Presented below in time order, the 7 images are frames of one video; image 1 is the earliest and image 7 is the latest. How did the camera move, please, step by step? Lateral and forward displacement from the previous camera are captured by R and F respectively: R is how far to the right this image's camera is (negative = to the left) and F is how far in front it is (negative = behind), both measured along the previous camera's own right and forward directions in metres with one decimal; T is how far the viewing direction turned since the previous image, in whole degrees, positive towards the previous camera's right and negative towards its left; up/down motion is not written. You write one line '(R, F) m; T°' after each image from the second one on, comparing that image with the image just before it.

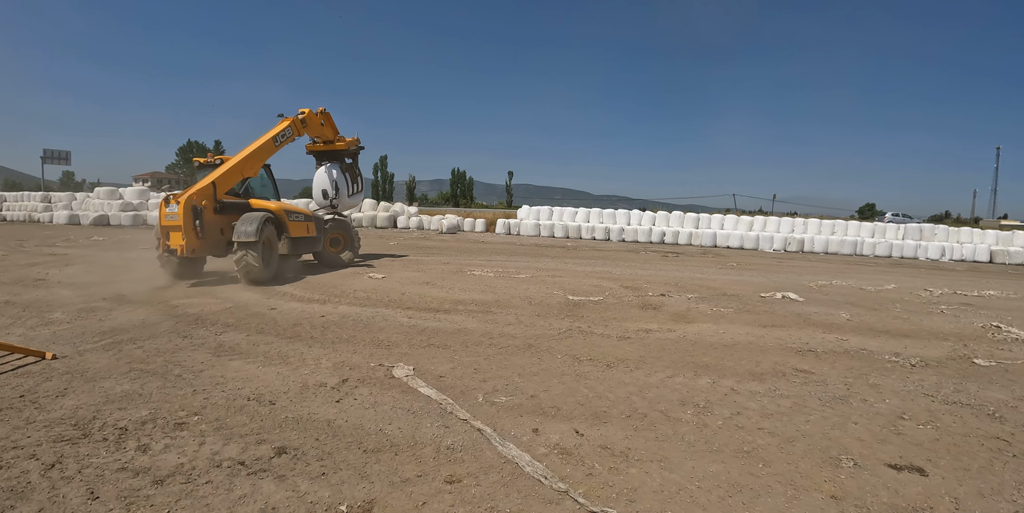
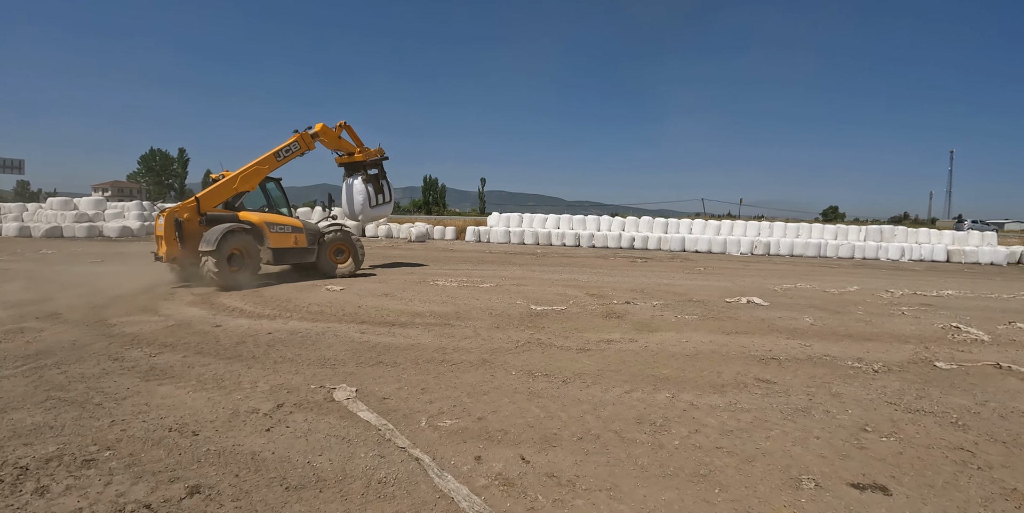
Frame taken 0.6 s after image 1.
(+0.3, +0.3) m; +3°
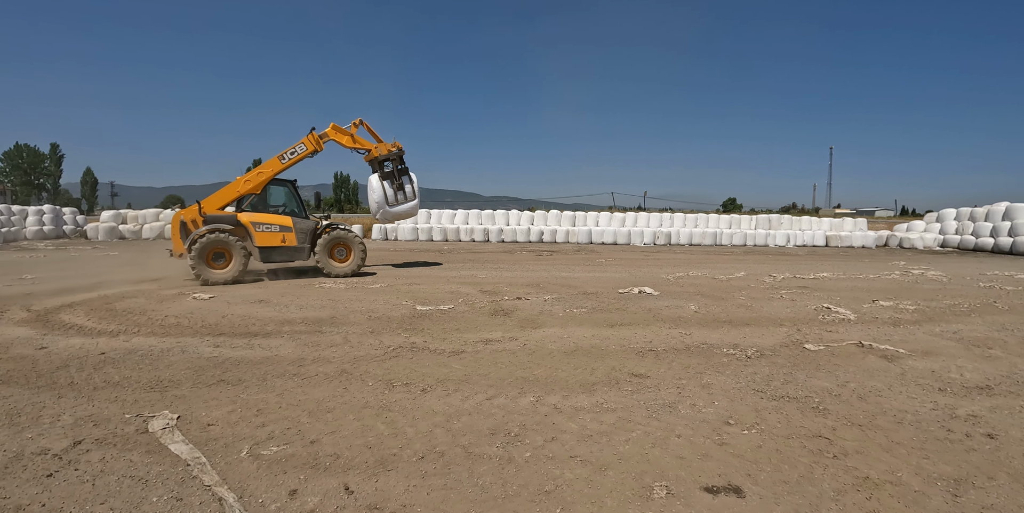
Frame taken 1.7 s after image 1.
(+0.7, +0.4) m; +8°
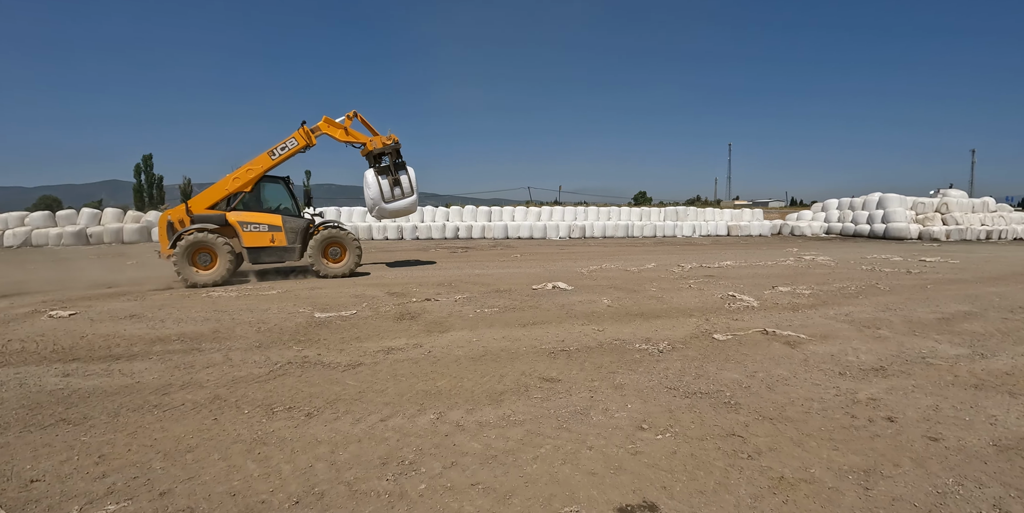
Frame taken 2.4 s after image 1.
(+0.2, +0.3) m; +9°
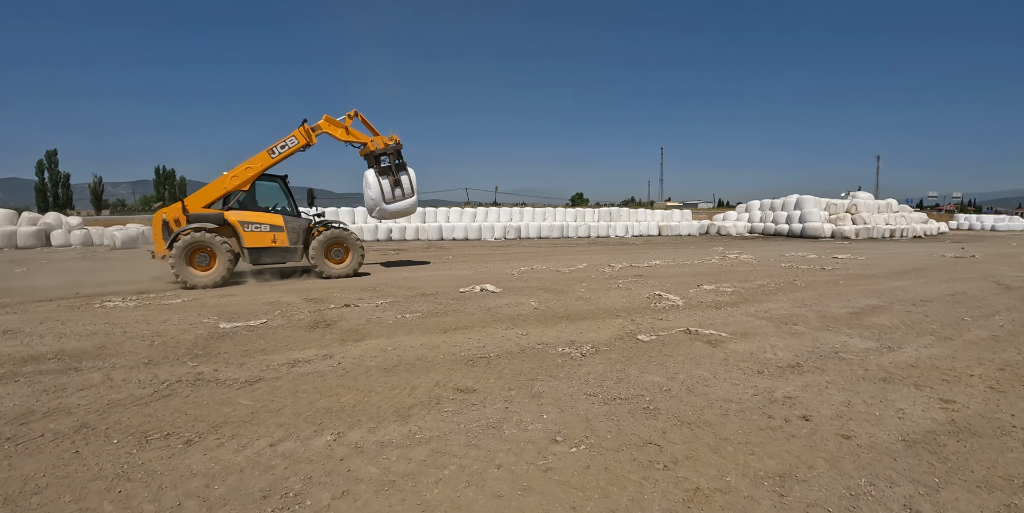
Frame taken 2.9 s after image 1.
(+0.2, +0.2) m; +6°
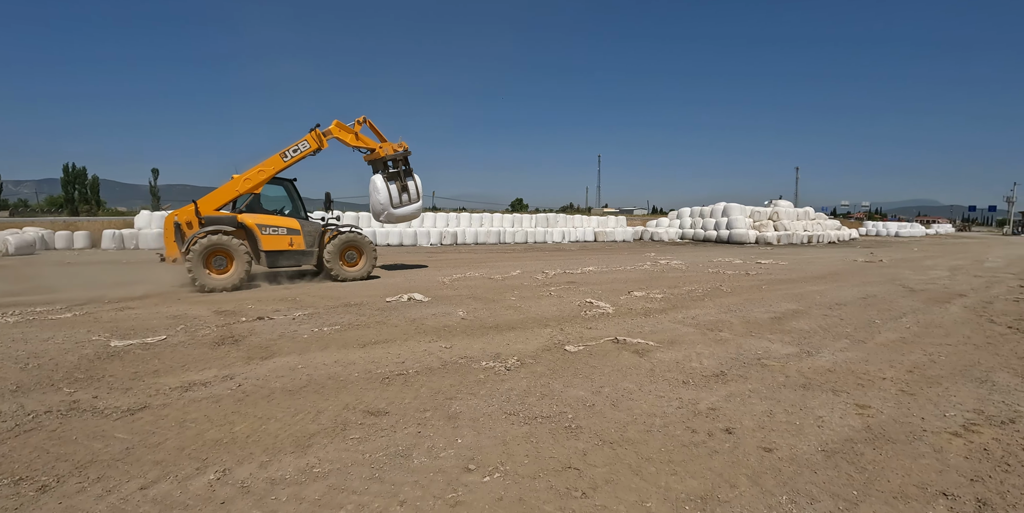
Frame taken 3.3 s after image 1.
(+0.2, +0.2) m; +6°
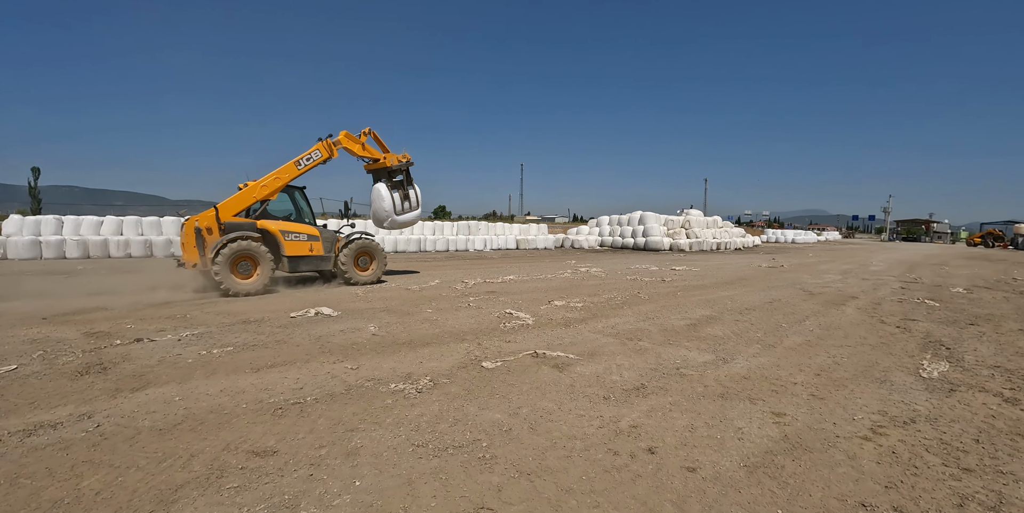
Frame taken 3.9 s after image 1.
(+0.1, +0.2) m; +9°
